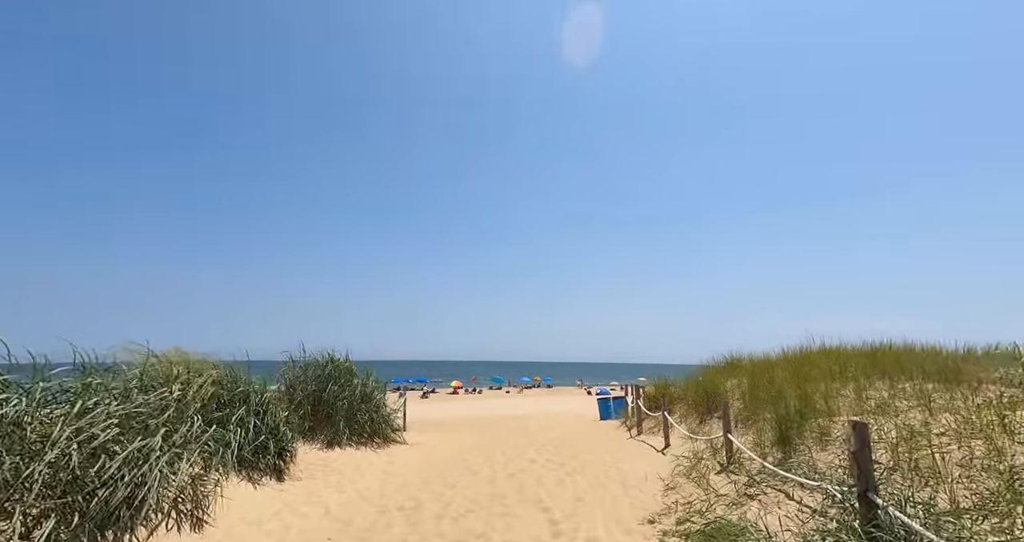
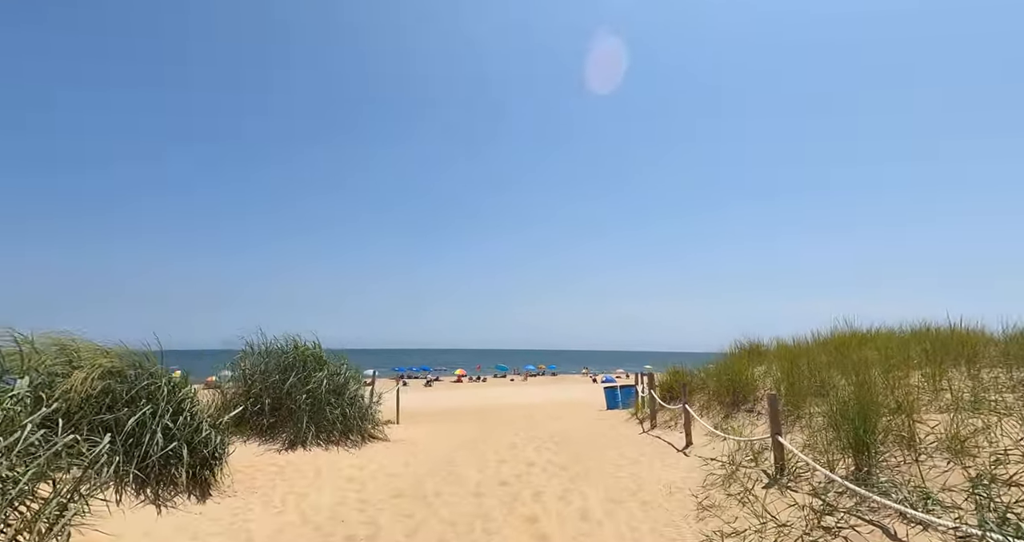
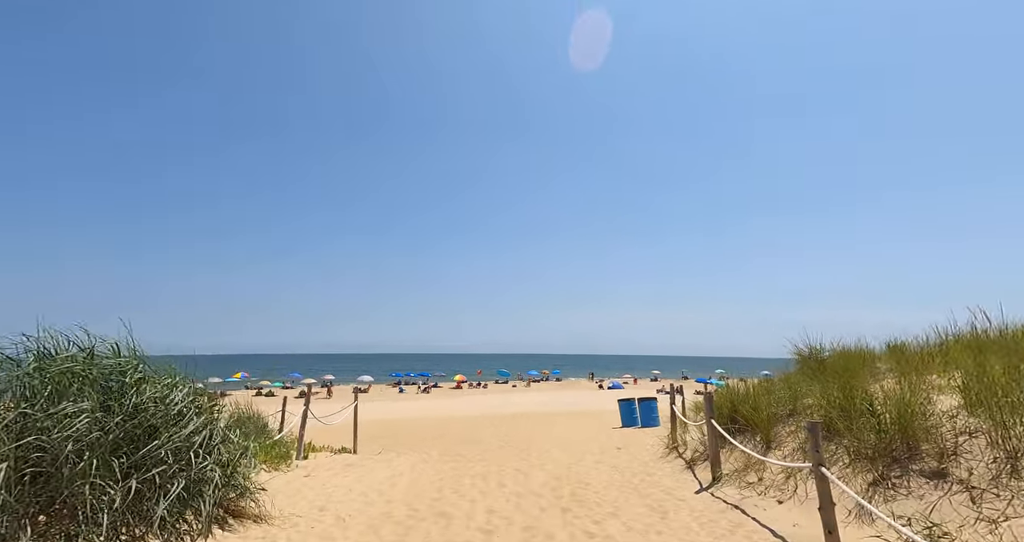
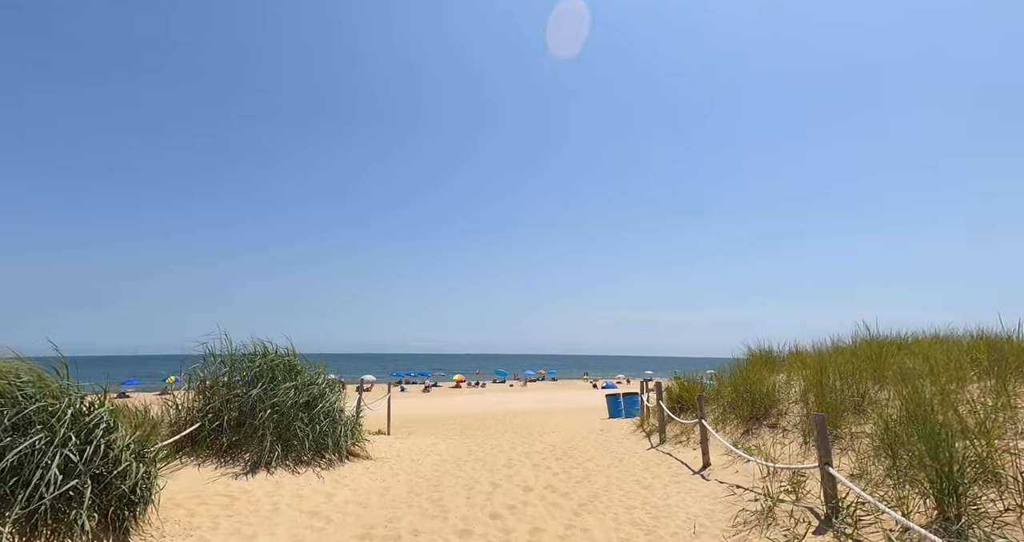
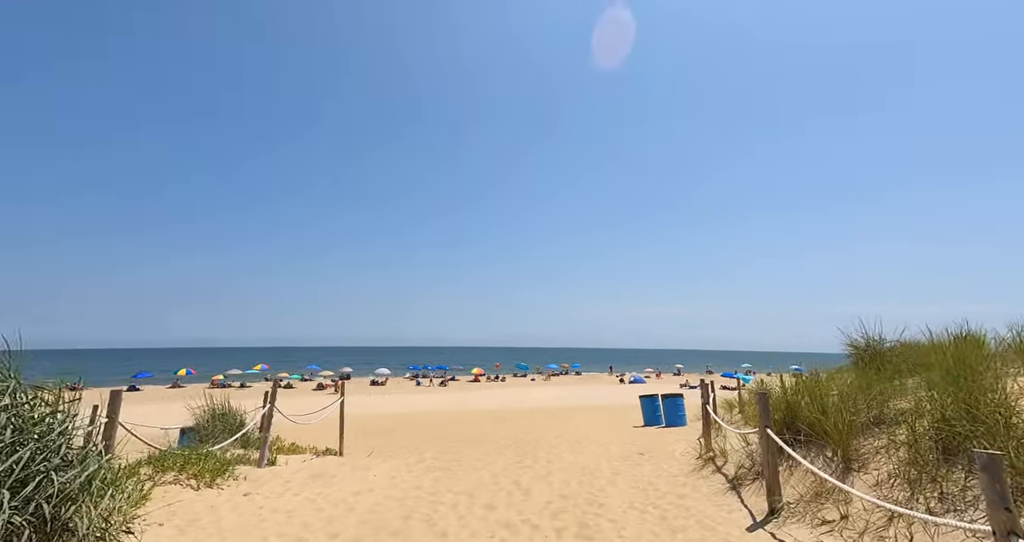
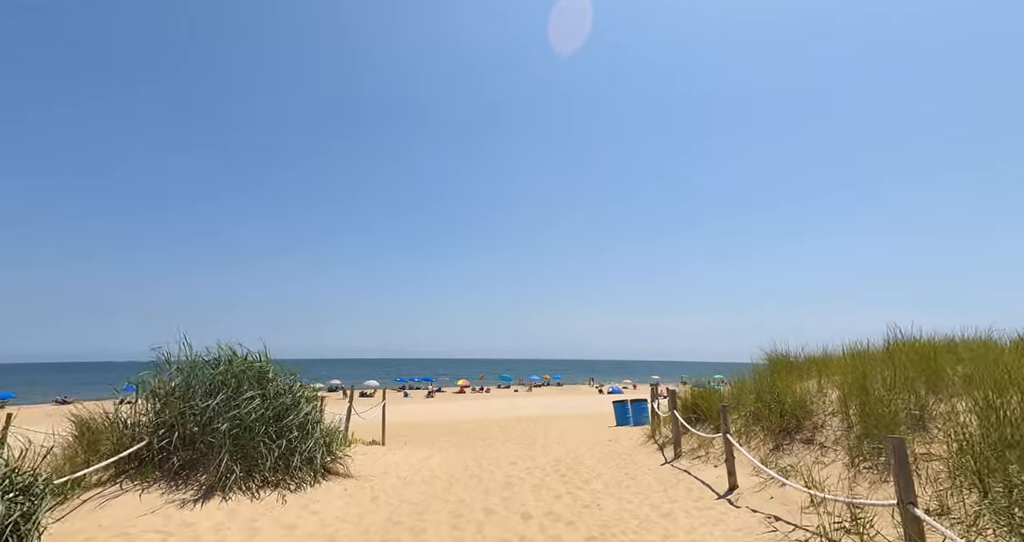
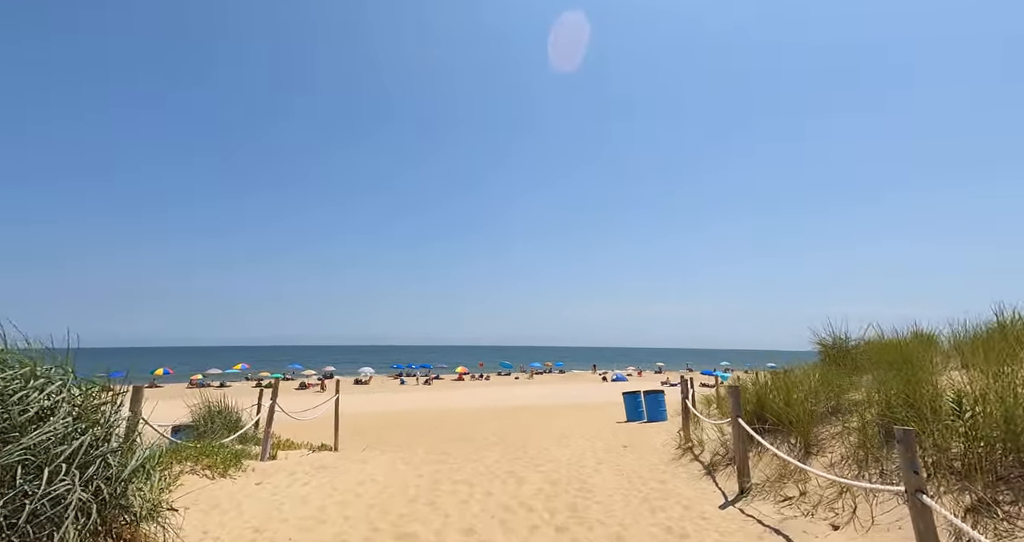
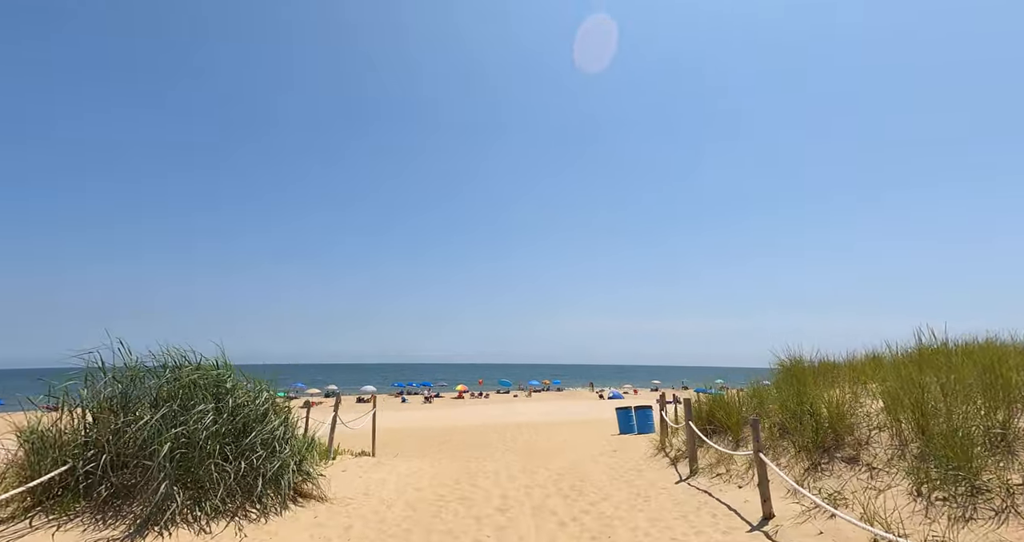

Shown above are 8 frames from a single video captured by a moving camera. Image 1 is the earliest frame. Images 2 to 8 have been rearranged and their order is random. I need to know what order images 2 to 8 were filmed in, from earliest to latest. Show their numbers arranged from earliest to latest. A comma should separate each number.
2, 4, 6, 8, 3, 7, 5
